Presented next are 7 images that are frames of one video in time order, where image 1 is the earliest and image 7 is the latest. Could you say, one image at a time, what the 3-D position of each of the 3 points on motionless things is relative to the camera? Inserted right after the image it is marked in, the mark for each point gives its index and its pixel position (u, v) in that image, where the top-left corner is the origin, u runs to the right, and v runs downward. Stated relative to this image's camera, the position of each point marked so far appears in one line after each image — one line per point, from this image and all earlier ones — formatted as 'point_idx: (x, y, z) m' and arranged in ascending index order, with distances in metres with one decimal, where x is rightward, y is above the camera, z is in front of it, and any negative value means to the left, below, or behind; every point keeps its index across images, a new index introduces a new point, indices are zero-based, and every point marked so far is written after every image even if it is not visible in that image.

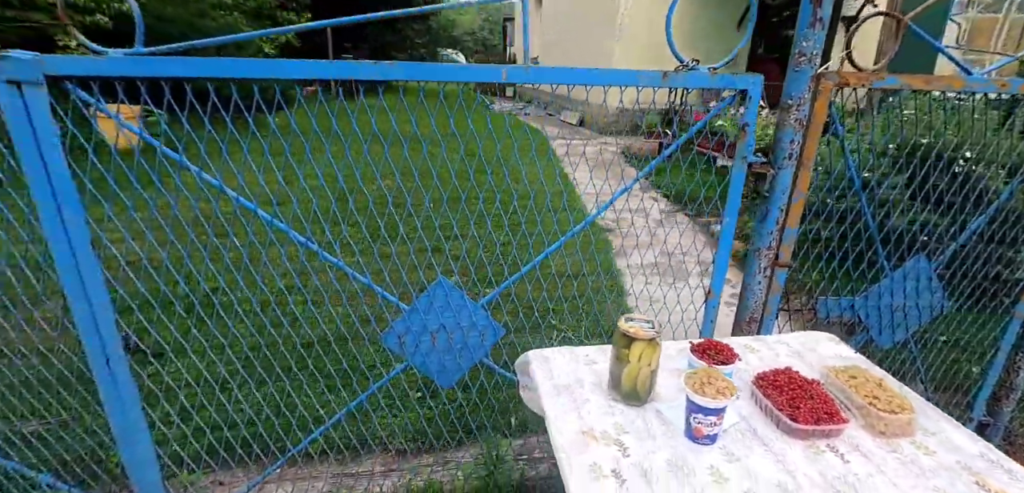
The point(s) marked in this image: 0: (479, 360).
0: (-0.1, -0.3, +1.2) m
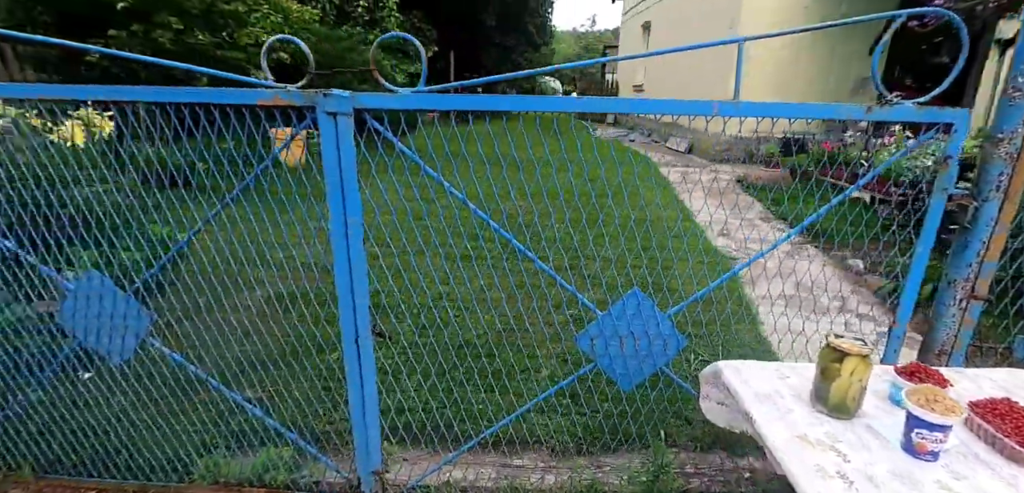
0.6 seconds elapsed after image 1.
0: (+0.4, -0.3, +1.3) m
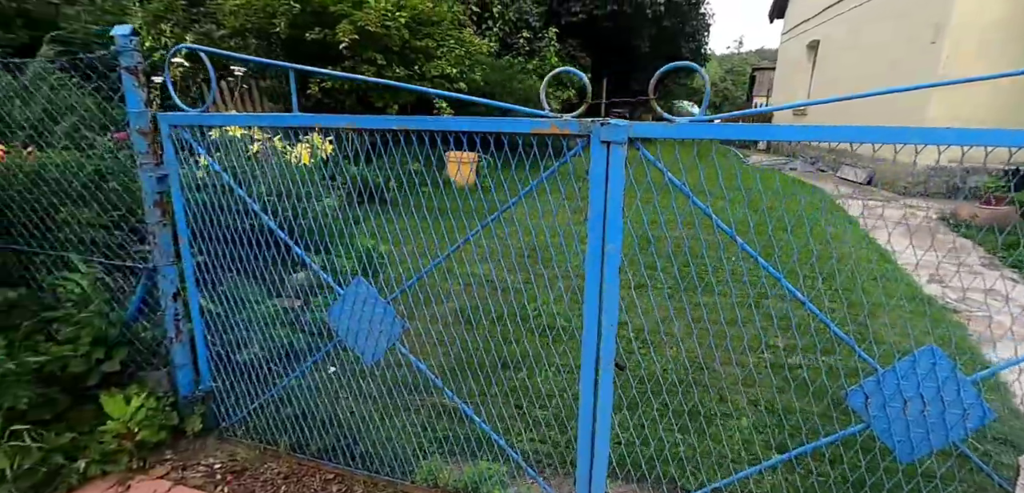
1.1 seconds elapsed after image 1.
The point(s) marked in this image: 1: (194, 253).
0: (+0.9, -0.4, +1.1) m
1: (-1.1, 0.0, +1.8) m
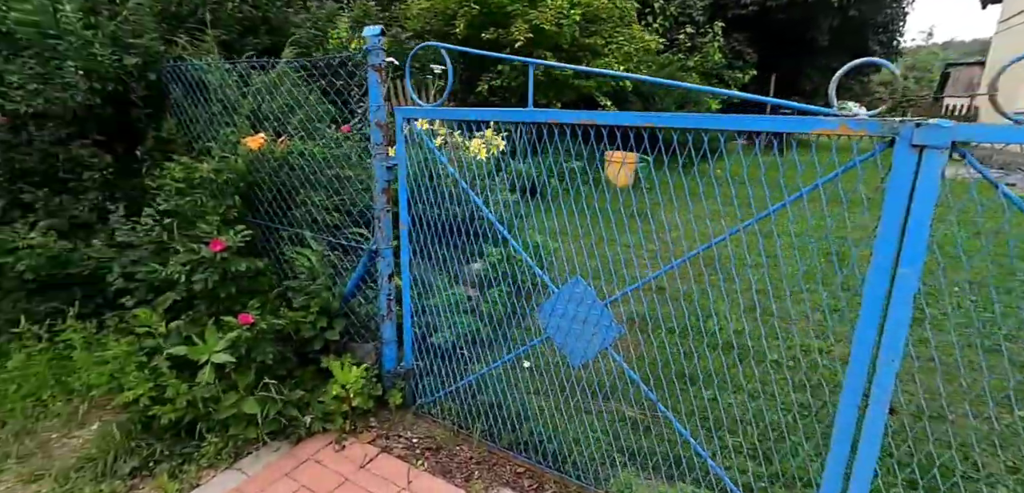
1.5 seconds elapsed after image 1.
0: (+1.3, -0.5, +0.8) m
1: (-0.4, 0.0, +2.0) m
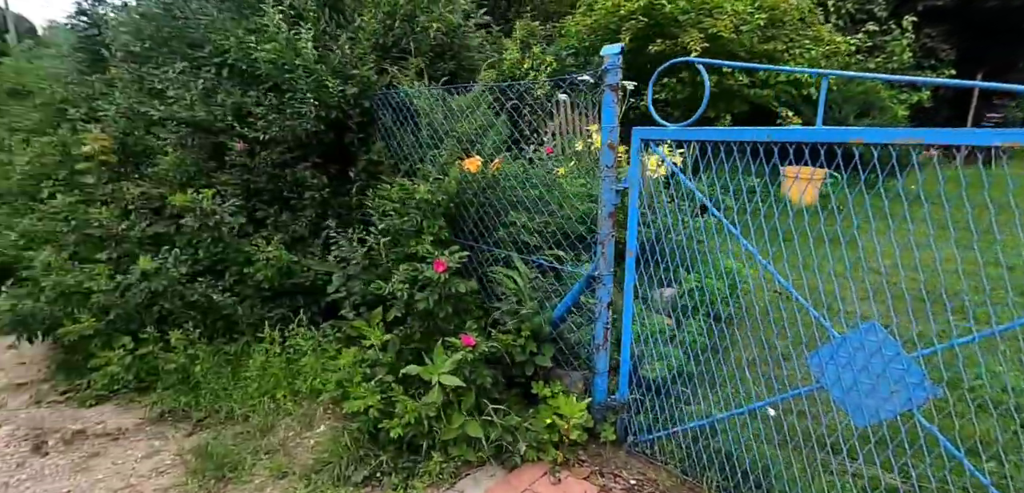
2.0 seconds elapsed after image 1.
0: (+1.8, -0.6, +0.3) m
1: (+0.4, -0.1, +1.9) m
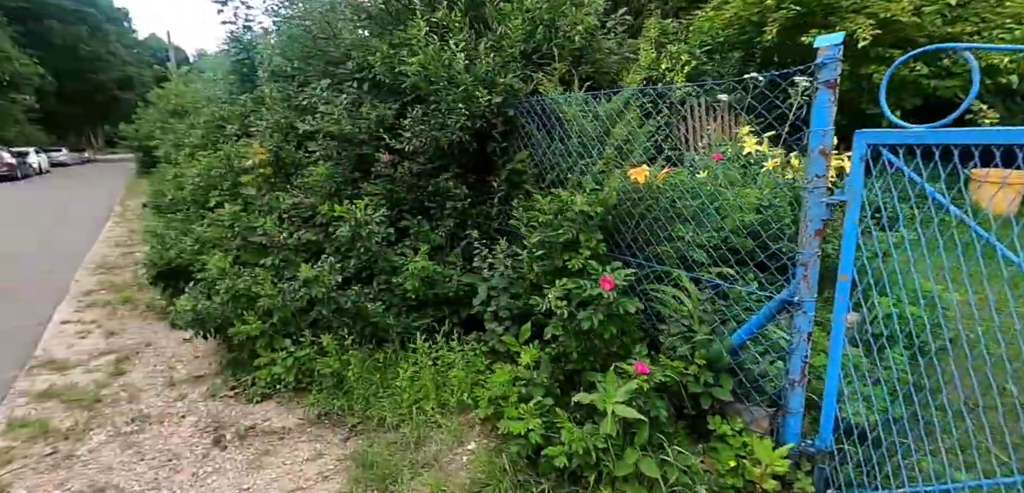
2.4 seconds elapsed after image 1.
0: (+2.0, -0.7, -0.2) m
1: (+1.0, -0.1, +1.6) m
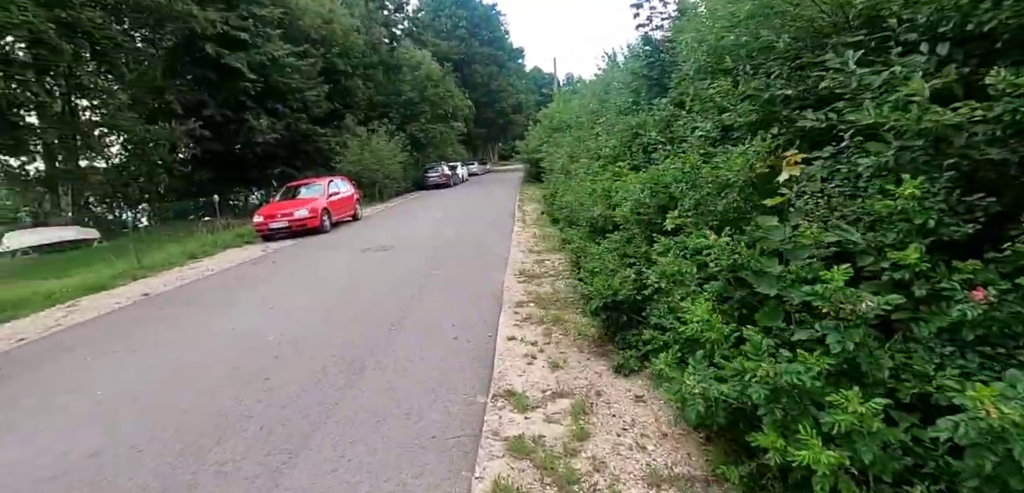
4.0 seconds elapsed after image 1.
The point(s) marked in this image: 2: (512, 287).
0: (+1.9, -1.1, -2.9) m
1: (+2.2, -0.5, -0.8) m
2: (0.0, -0.6, +7.1) m
